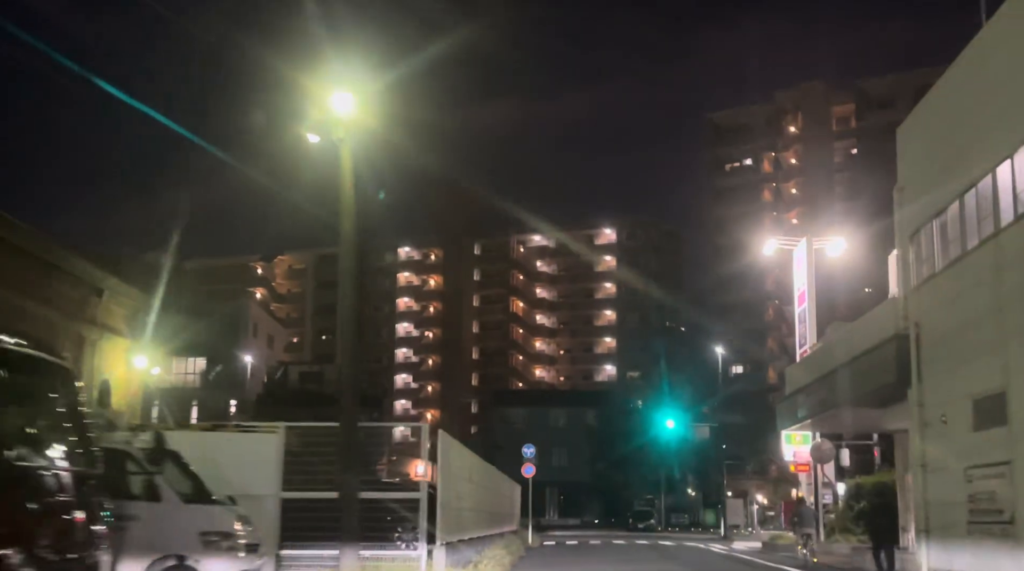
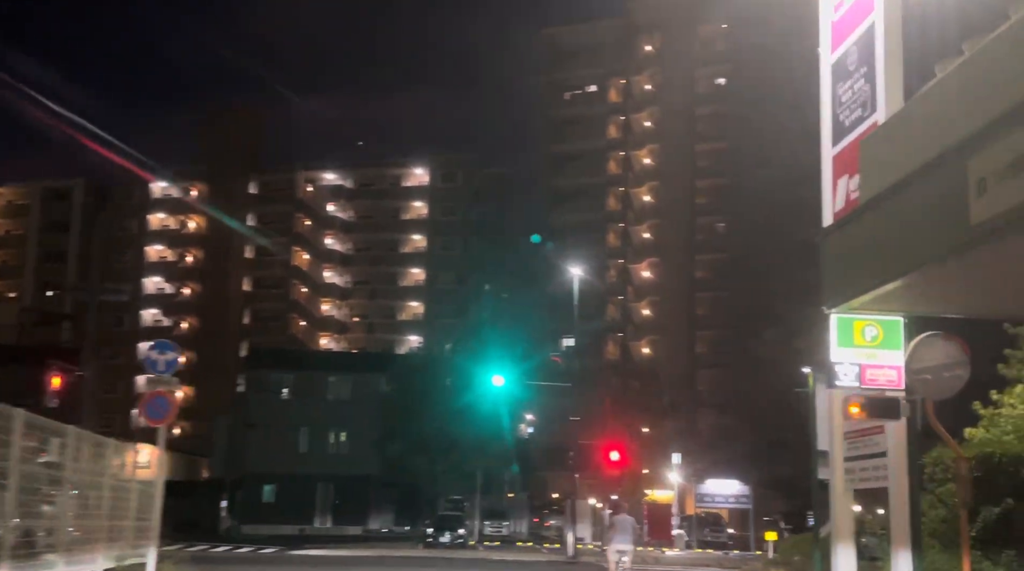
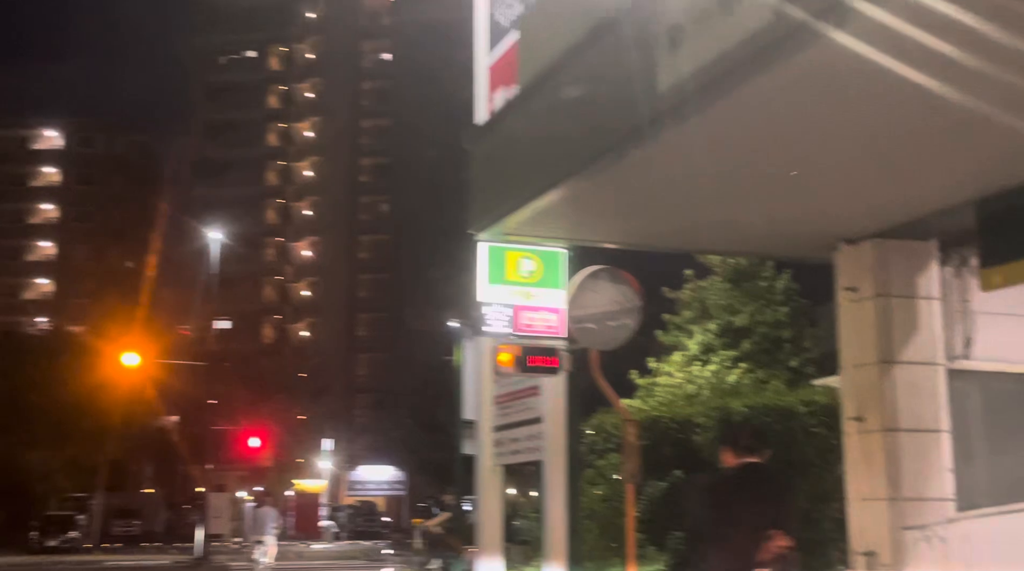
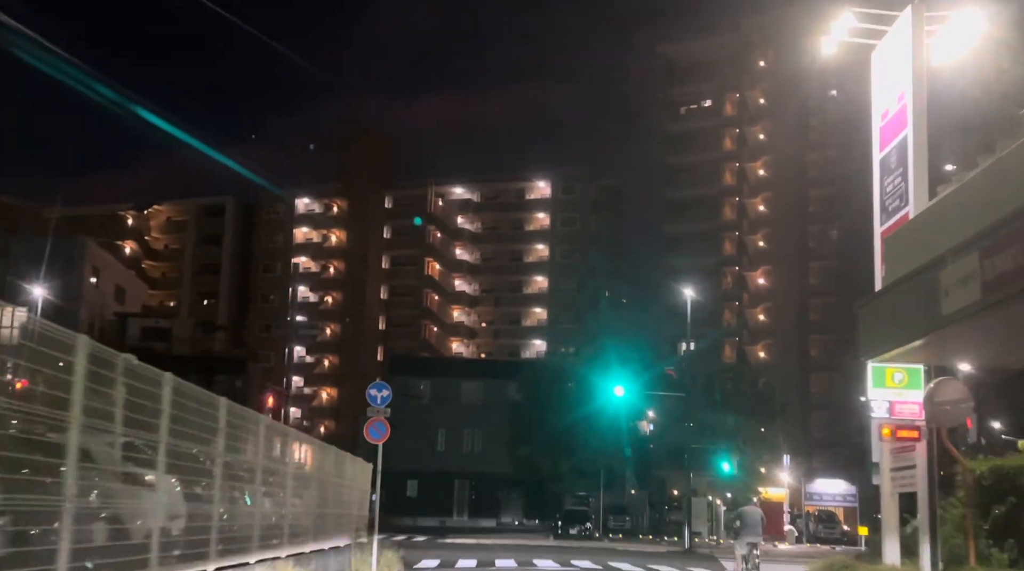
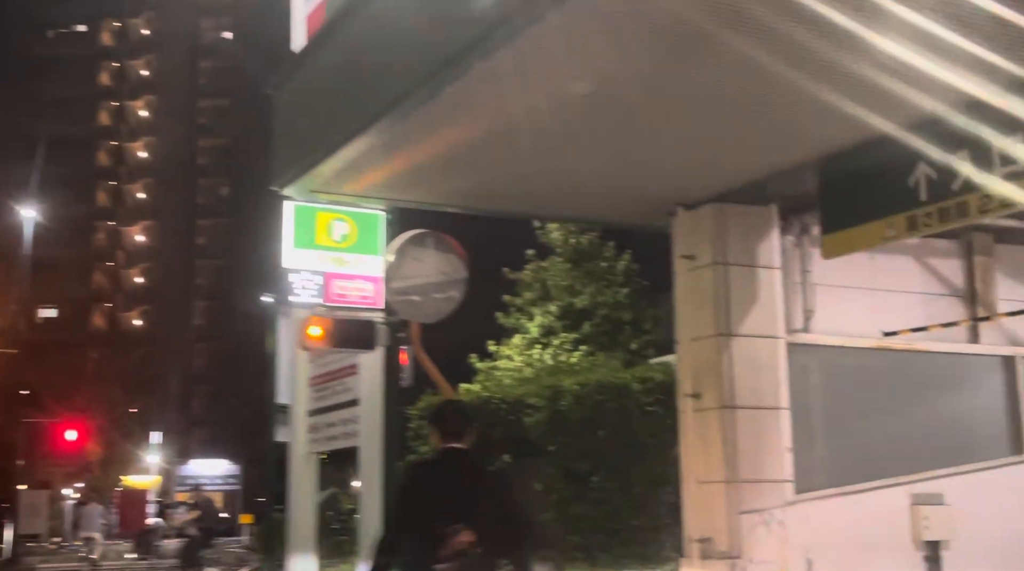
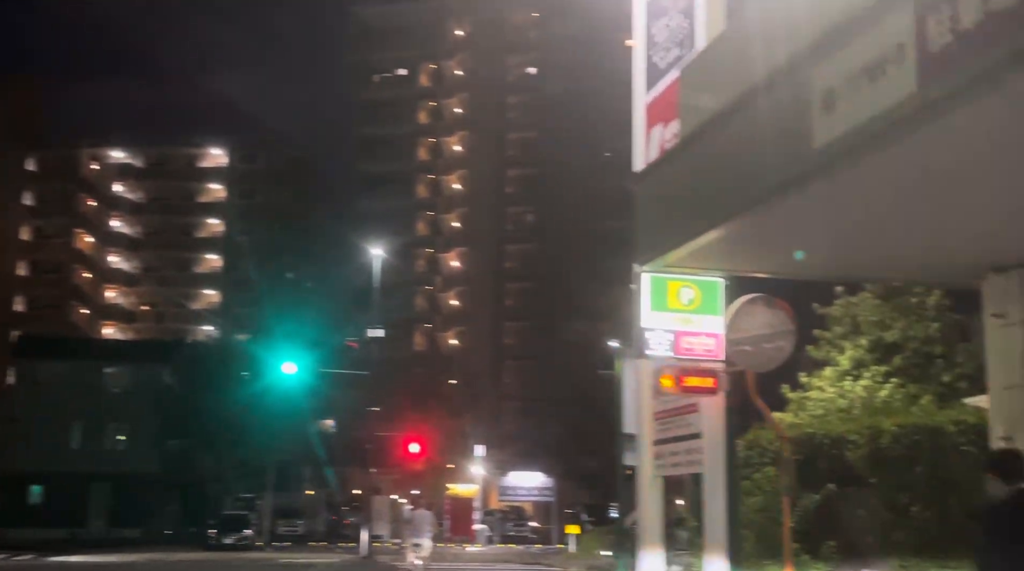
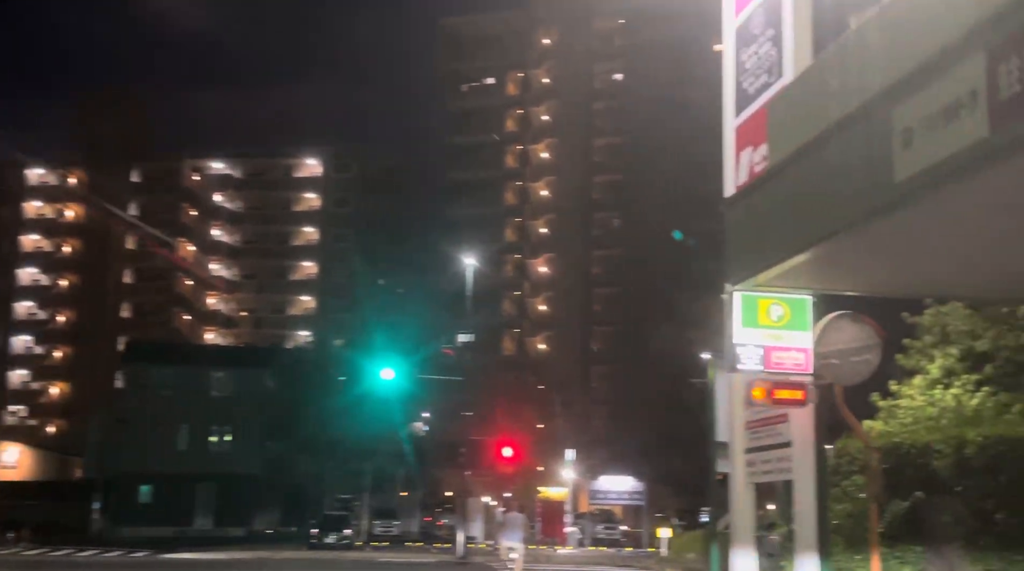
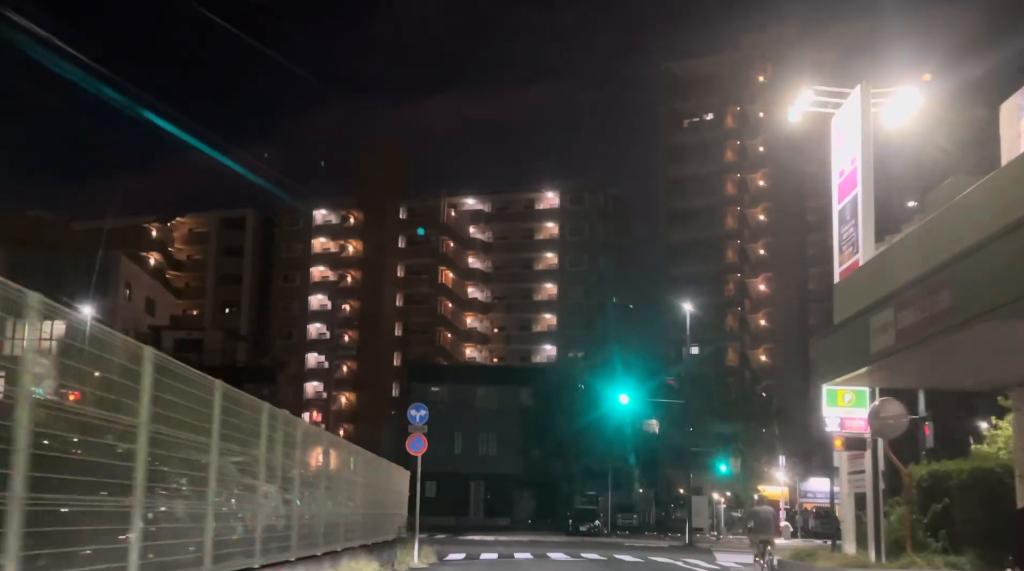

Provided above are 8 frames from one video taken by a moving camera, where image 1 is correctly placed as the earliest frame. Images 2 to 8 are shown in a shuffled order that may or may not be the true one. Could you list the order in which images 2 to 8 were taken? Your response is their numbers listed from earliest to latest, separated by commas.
8, 4, 2, 7, 6, 3, 5
